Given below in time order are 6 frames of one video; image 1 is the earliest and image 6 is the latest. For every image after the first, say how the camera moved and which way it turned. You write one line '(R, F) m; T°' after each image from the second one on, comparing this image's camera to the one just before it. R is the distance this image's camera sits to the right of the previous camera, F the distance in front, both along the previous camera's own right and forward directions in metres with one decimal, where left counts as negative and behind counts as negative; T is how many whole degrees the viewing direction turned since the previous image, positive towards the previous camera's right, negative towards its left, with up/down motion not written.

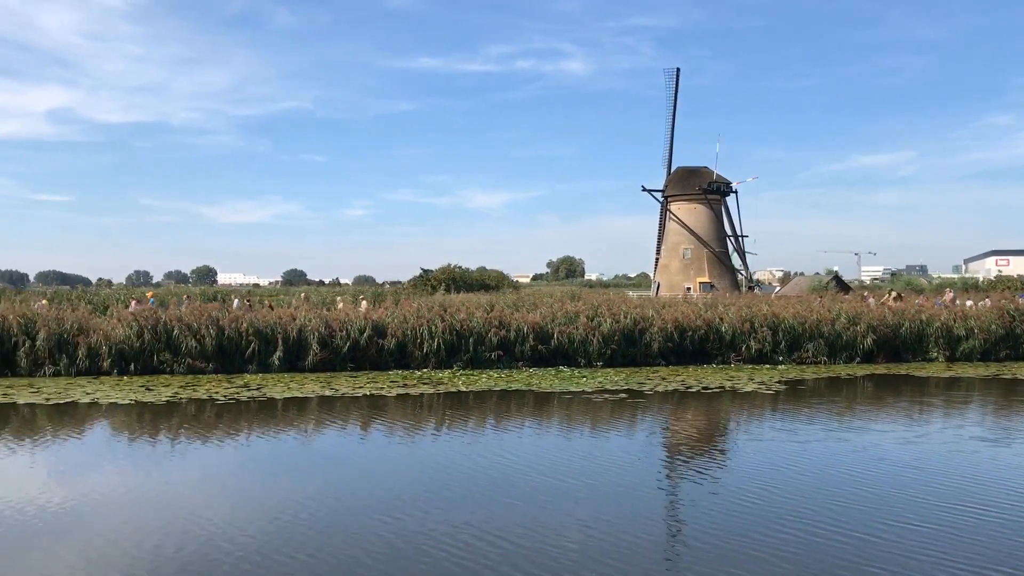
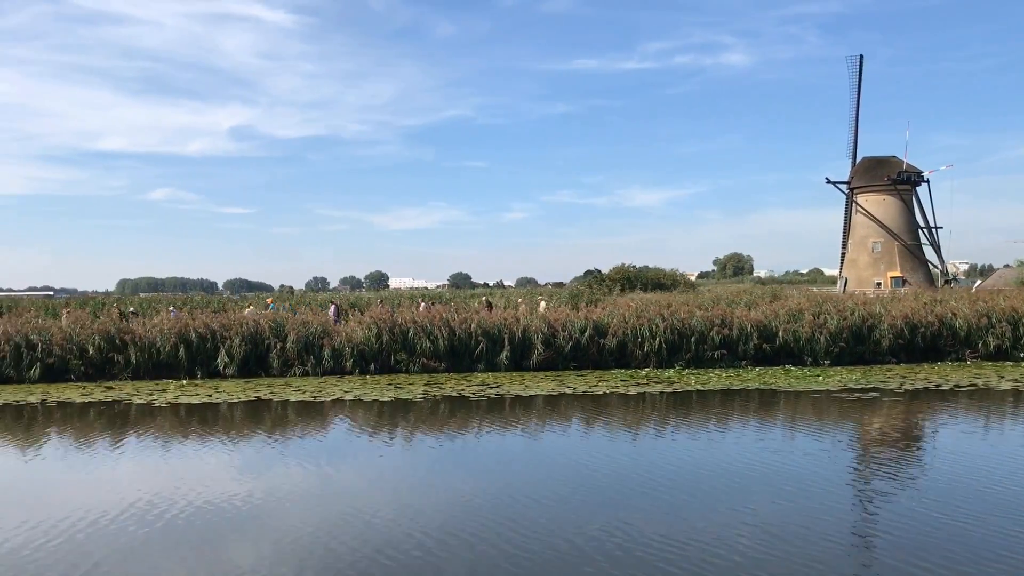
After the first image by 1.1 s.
(-0.8, -0.2) m; -9°
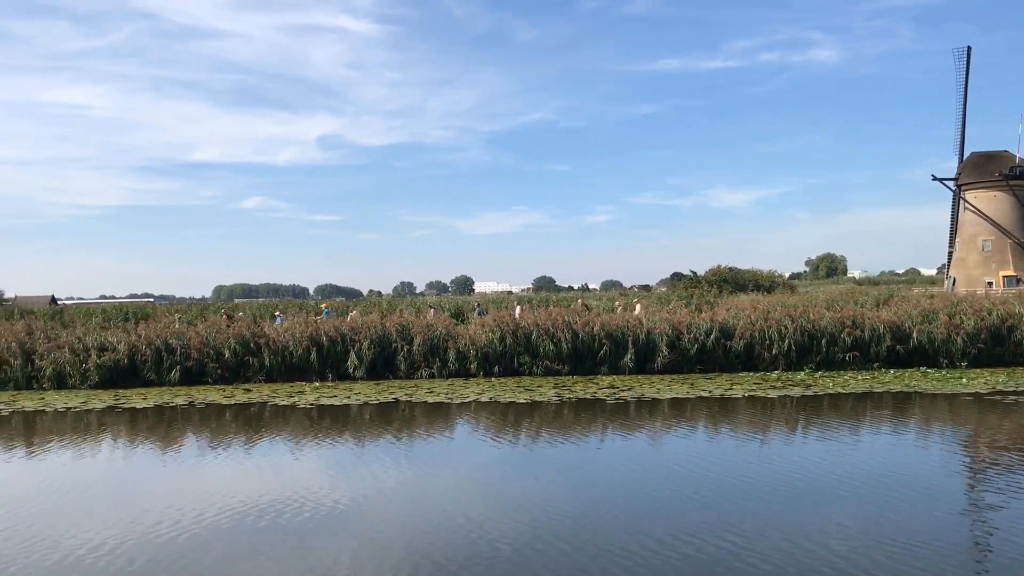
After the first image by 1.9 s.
(-0.6, 0.0) m; -5°
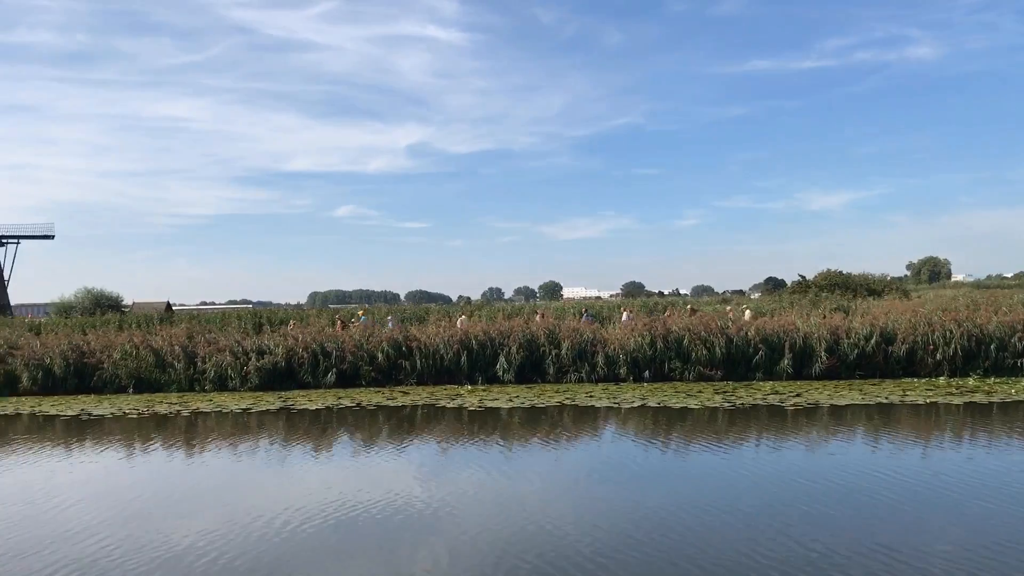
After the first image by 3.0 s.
(-0.9, 0.0) m; -5°
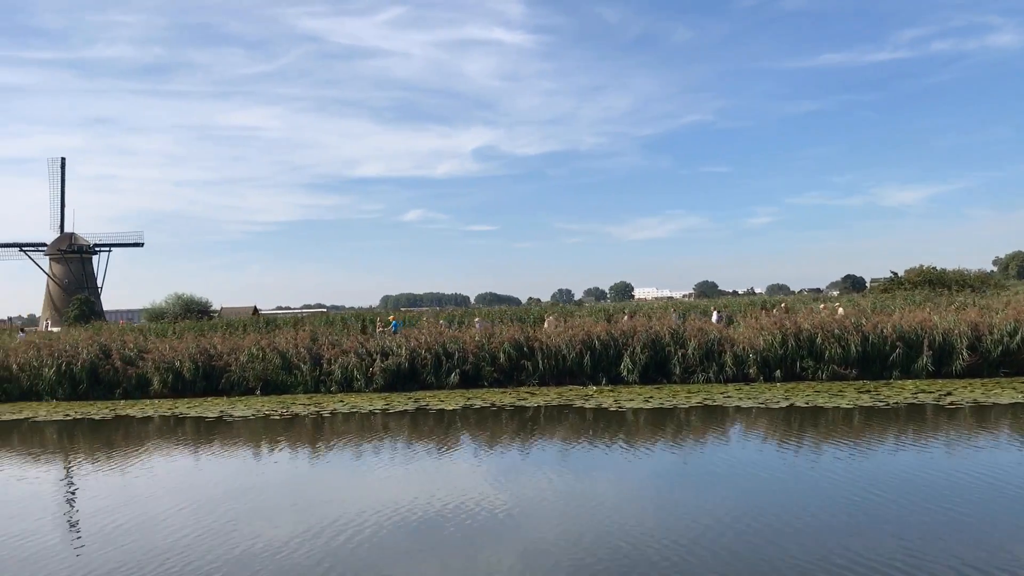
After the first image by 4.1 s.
(-0.8, +0.1) m; -4°
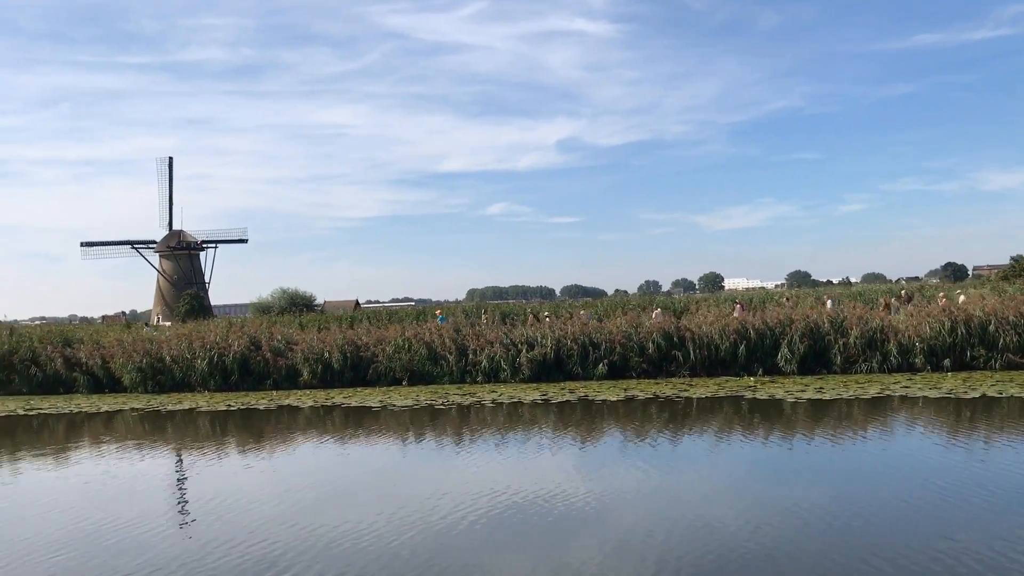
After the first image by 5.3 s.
(-0.9, +0.1) m; -5°
